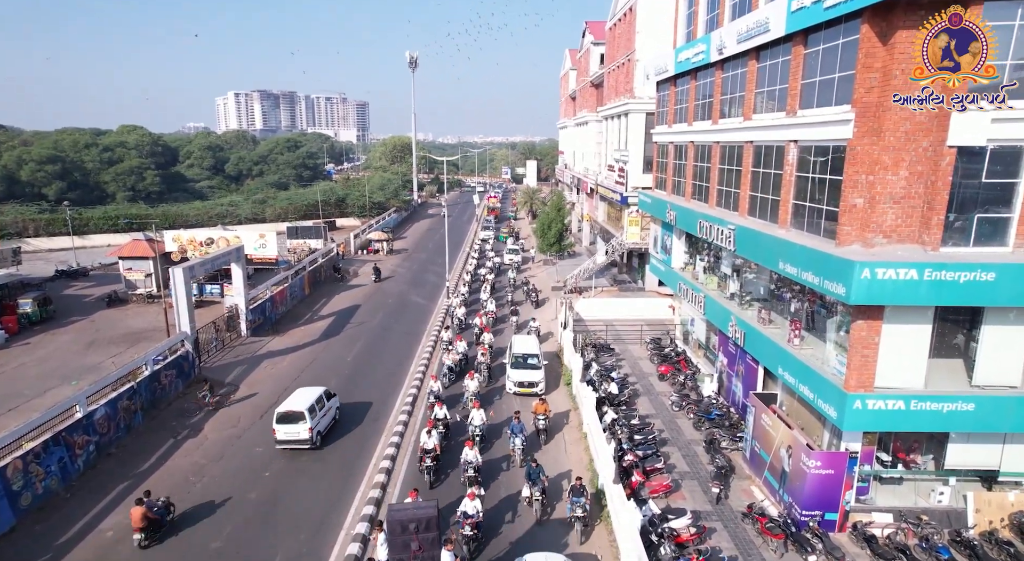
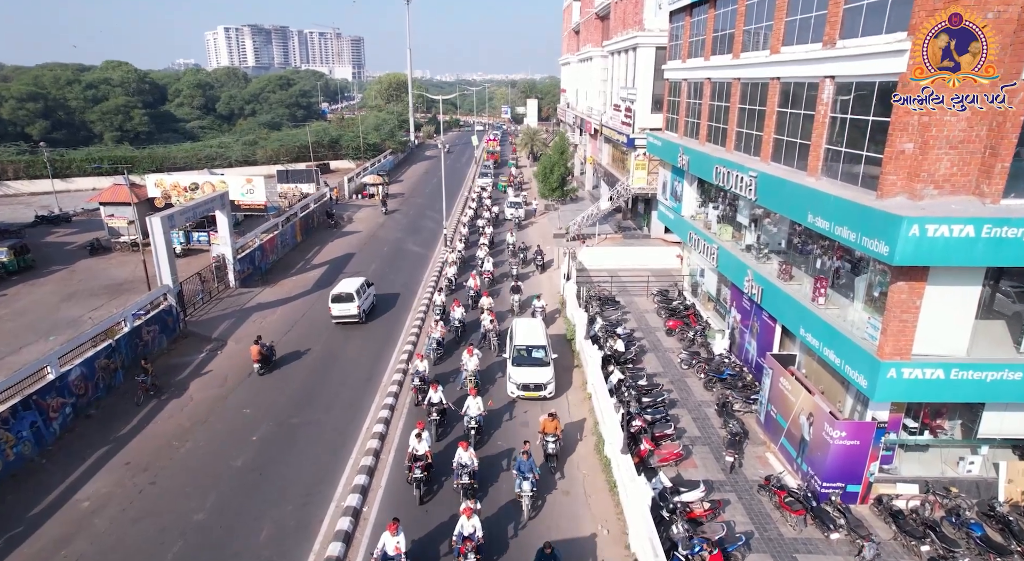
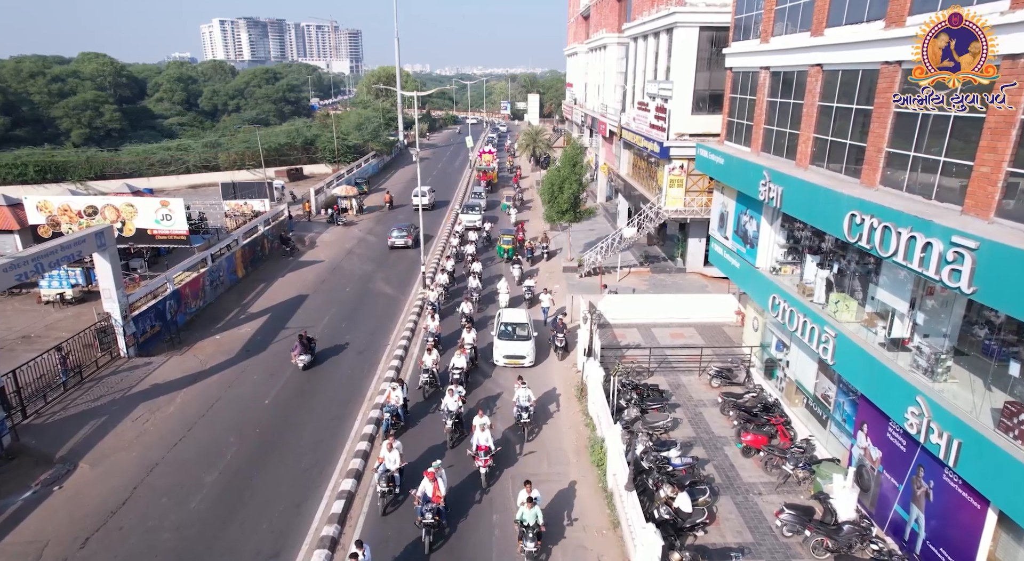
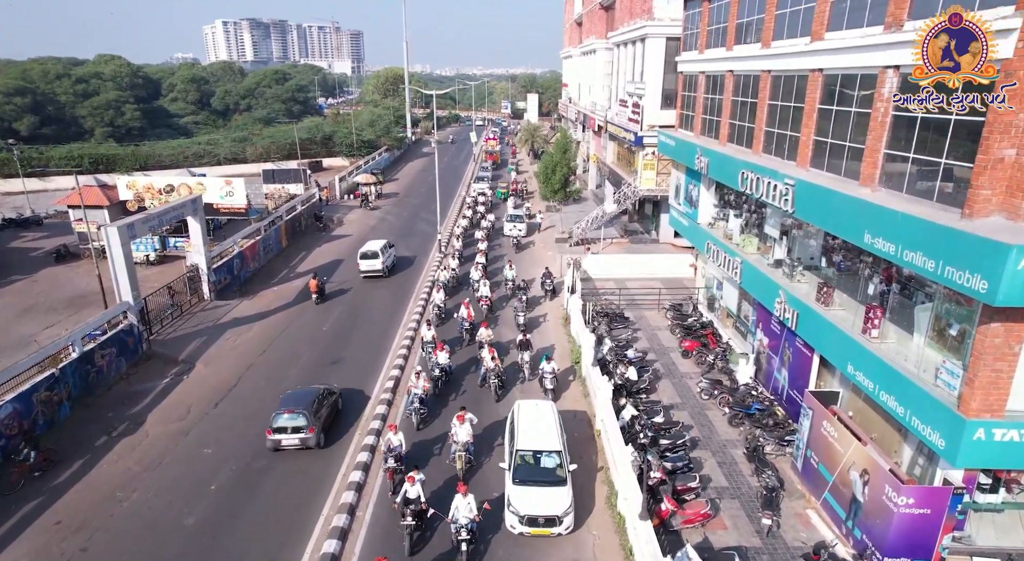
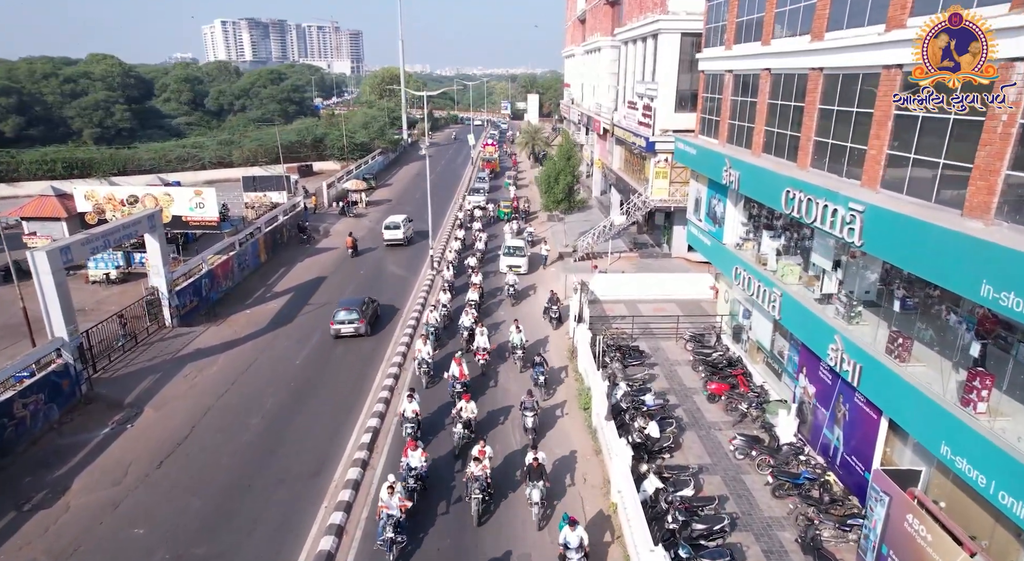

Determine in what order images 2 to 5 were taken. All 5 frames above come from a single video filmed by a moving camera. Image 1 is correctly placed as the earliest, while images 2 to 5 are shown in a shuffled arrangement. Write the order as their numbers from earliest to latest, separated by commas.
2, 4, 5, 3
